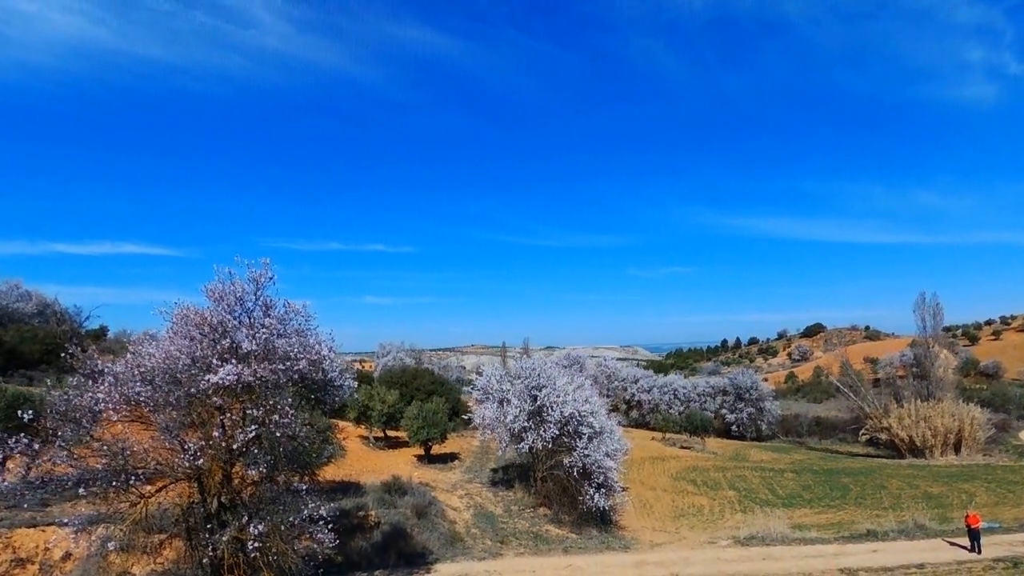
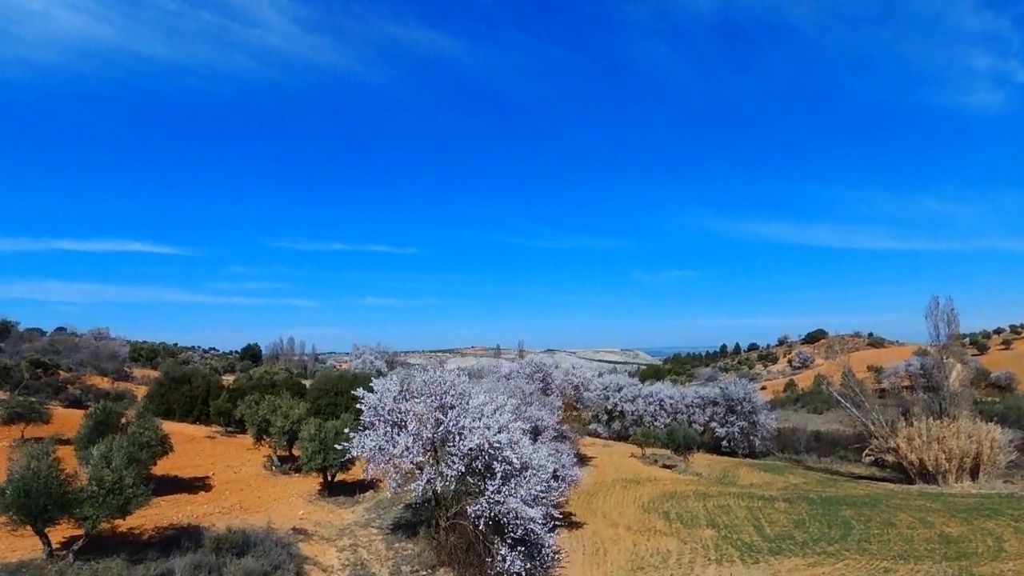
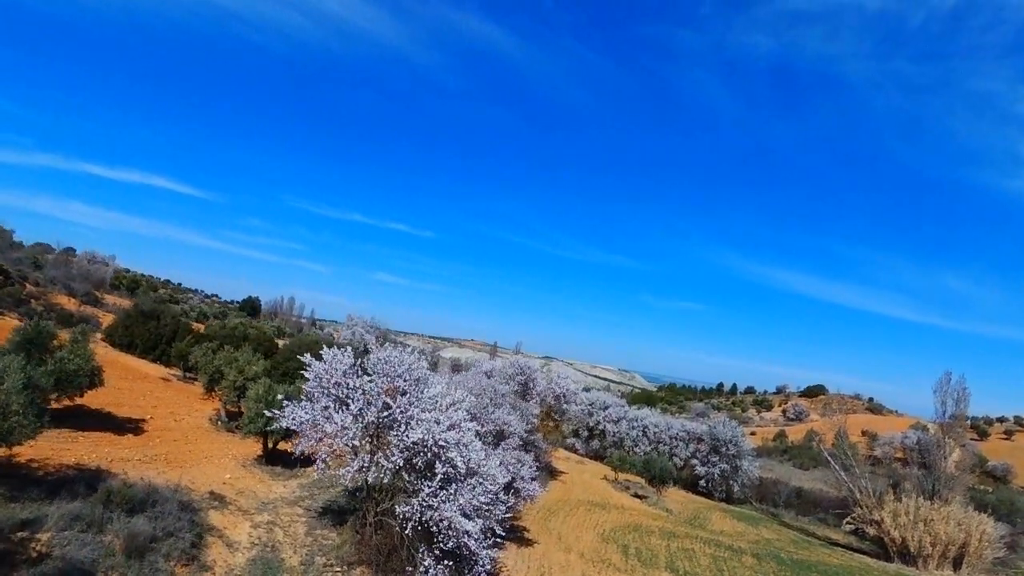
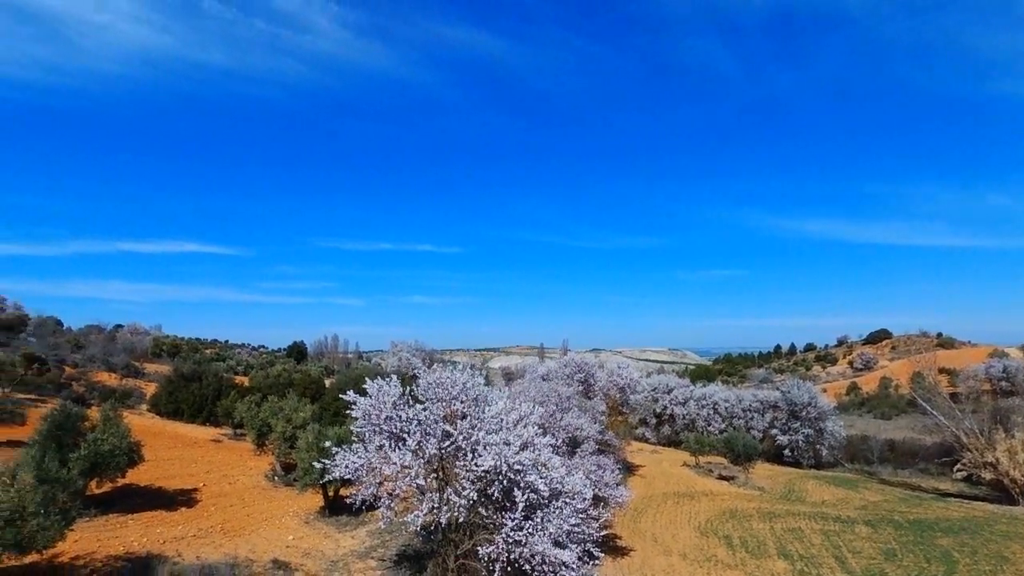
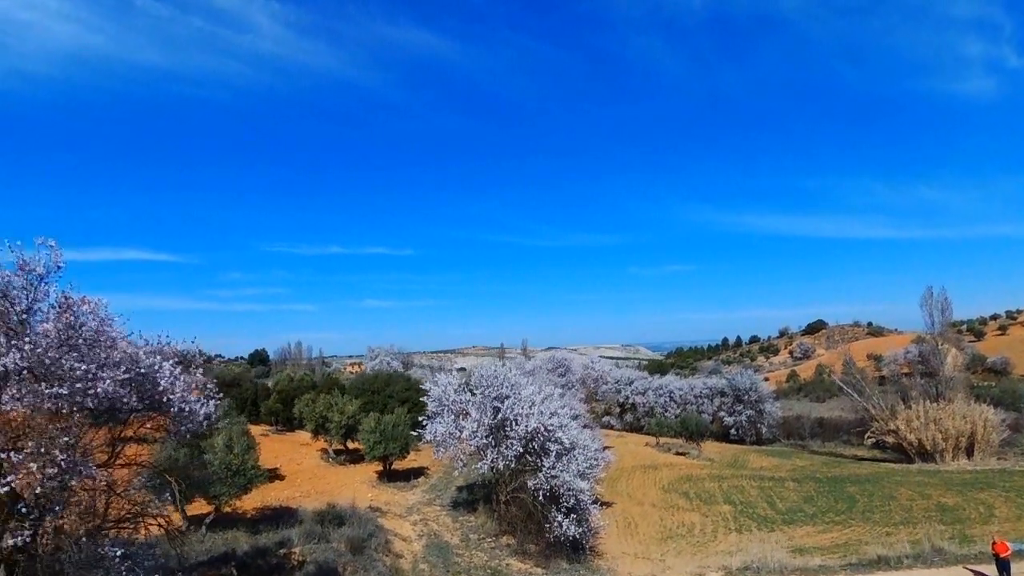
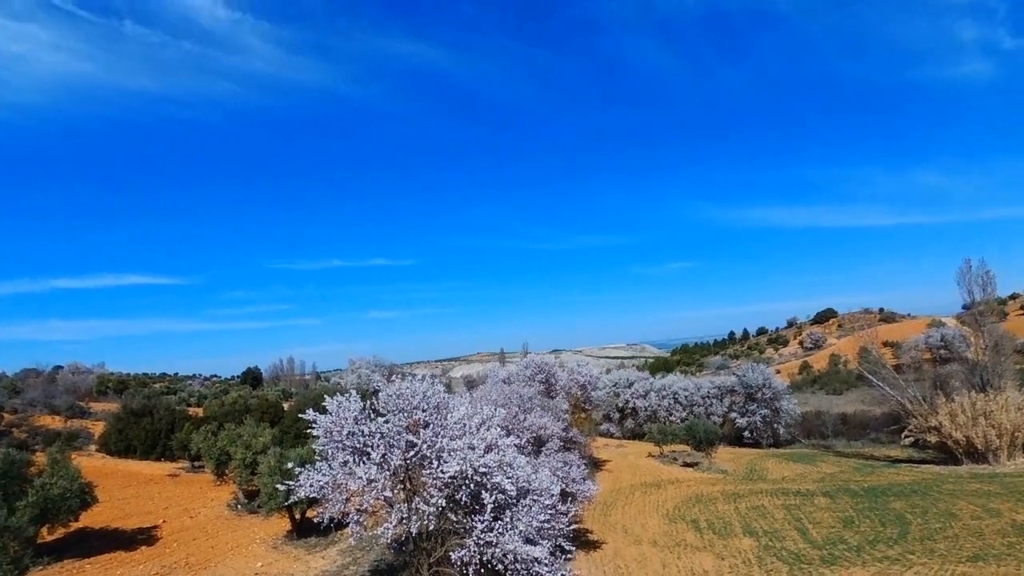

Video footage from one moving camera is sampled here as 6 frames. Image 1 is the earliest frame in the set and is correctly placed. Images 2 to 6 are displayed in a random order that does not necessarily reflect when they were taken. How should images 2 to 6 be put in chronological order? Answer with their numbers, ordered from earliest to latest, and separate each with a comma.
5, 2, 3, 6, 4
